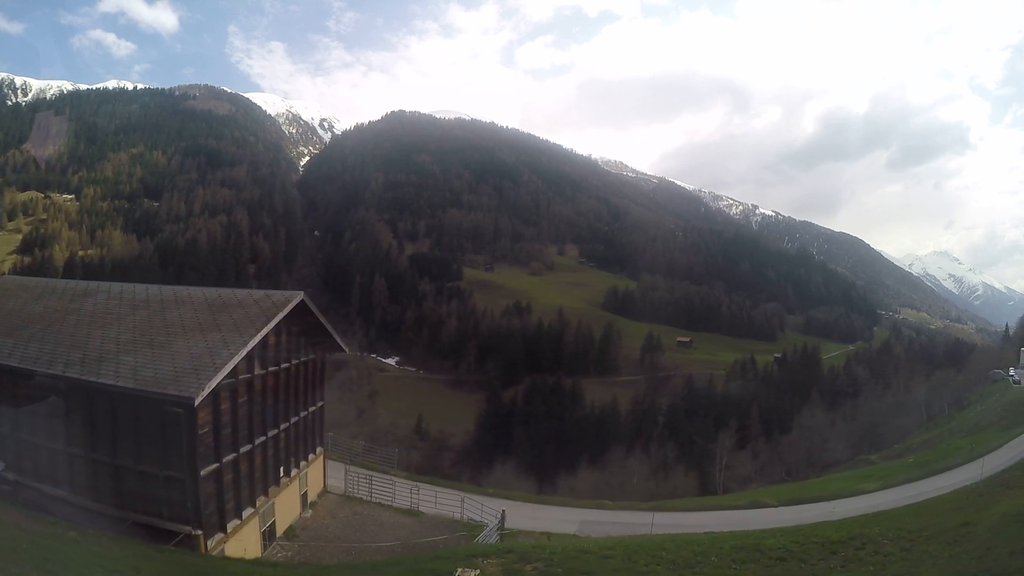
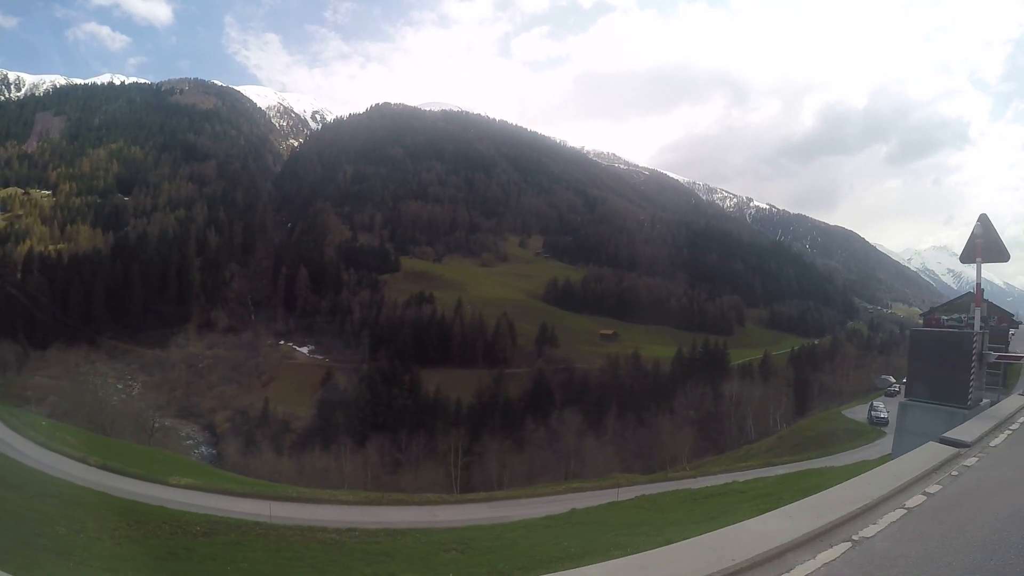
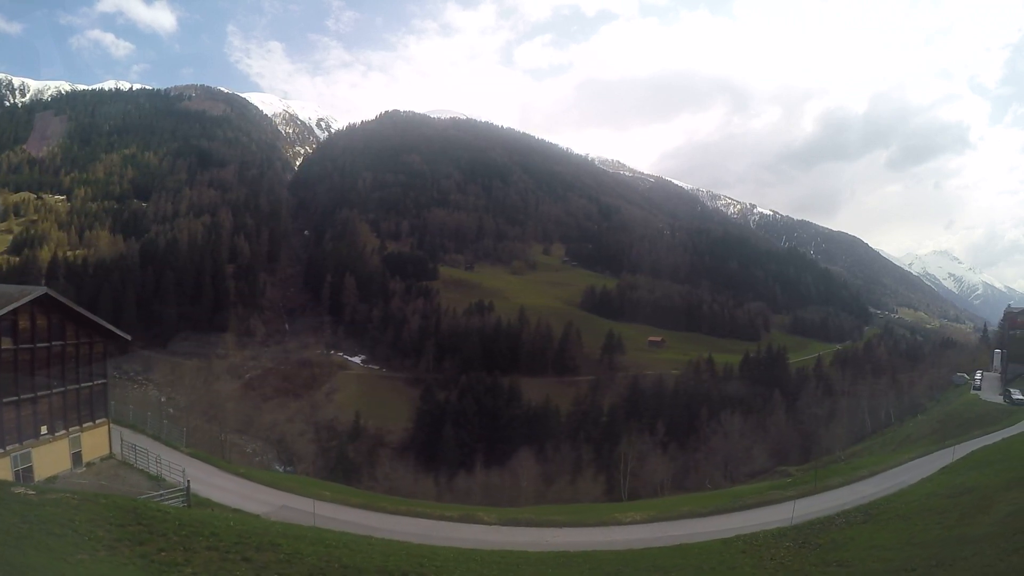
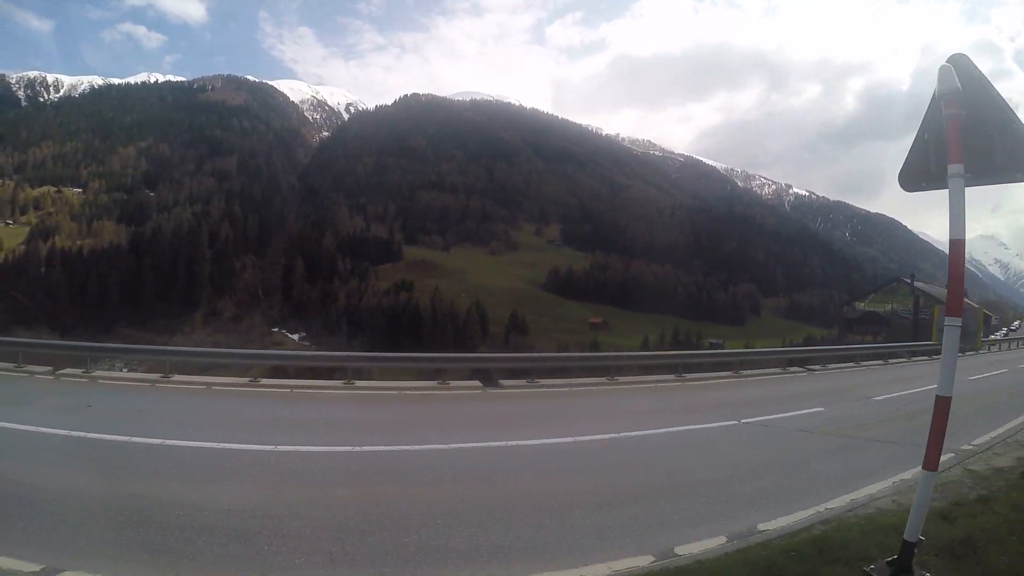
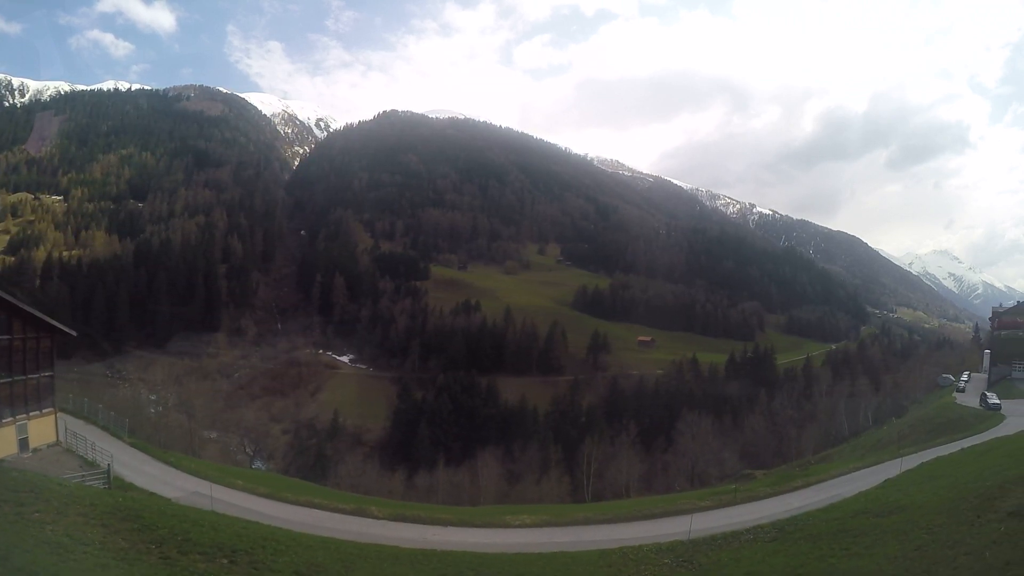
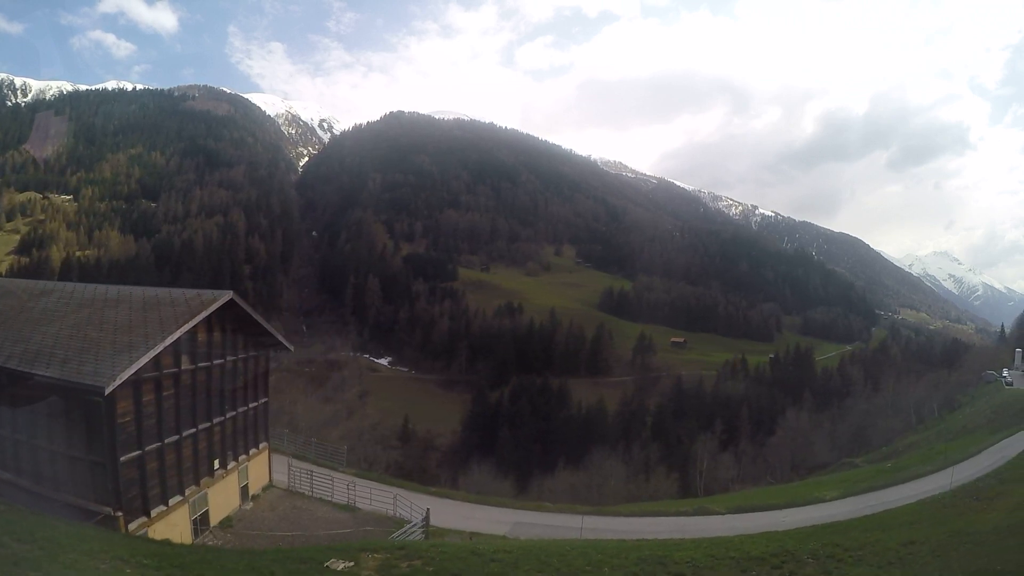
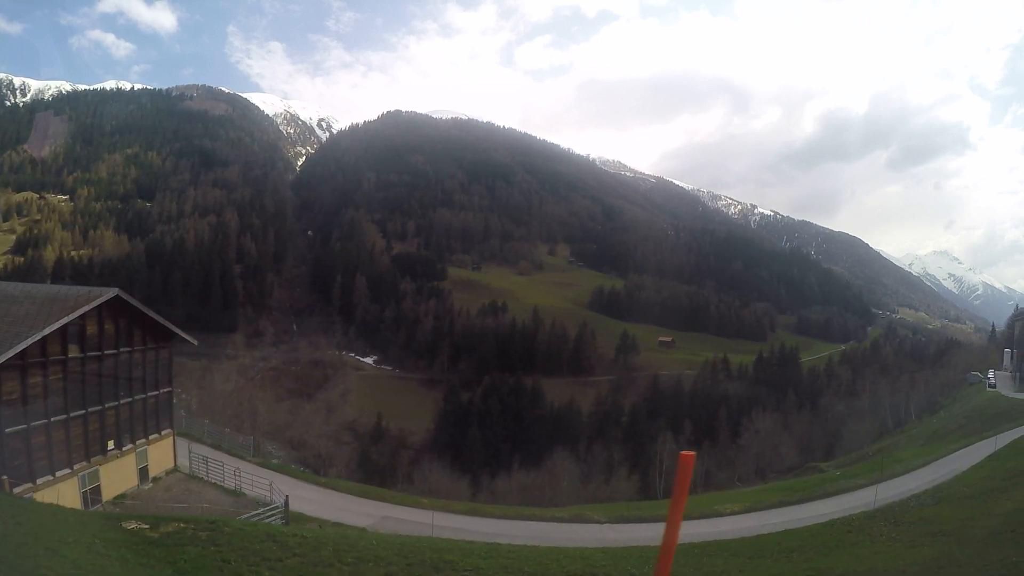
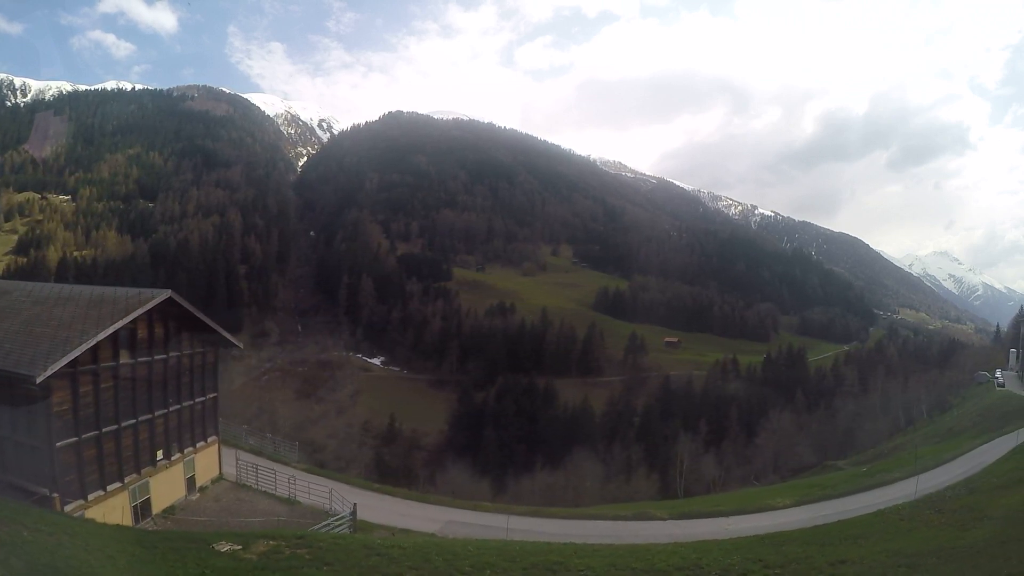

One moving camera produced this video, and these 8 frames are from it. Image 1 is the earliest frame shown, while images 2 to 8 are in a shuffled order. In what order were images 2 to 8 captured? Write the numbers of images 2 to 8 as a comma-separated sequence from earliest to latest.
6, 8, 7, 3, 5, 2, 4
